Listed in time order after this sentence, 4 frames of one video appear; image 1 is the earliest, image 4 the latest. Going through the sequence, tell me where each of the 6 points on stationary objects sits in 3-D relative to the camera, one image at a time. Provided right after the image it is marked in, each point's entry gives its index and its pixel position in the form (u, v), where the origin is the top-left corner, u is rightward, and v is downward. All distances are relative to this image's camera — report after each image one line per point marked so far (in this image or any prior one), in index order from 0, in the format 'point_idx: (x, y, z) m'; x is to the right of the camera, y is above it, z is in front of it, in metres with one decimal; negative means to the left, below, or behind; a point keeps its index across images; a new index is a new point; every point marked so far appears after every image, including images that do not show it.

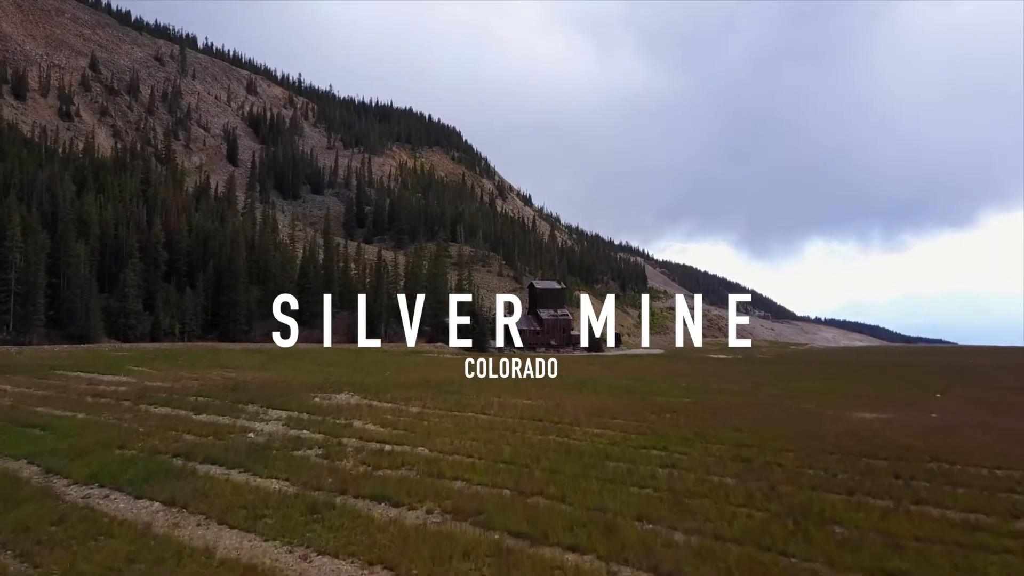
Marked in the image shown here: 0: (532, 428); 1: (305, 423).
0: (+0.6, -3.9, +18.2) m
1: (-5.8, -3.8, +18.3) m
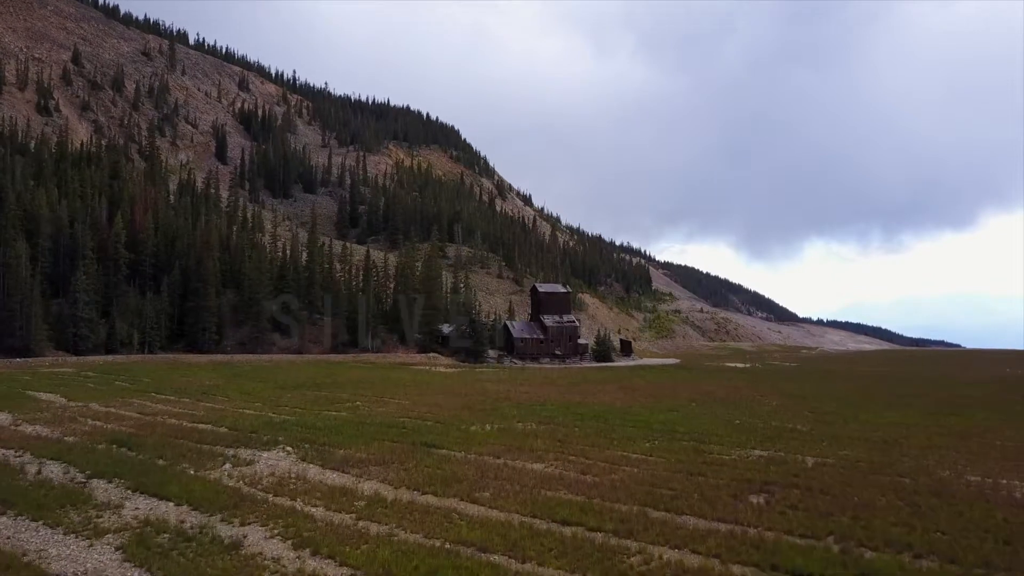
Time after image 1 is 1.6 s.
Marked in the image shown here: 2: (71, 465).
0: (+0.7, -4.2, +10.5) m
1: (-5.6, -4.1, +10.5) m
2: (-10.6, -4.2, +15.9) m
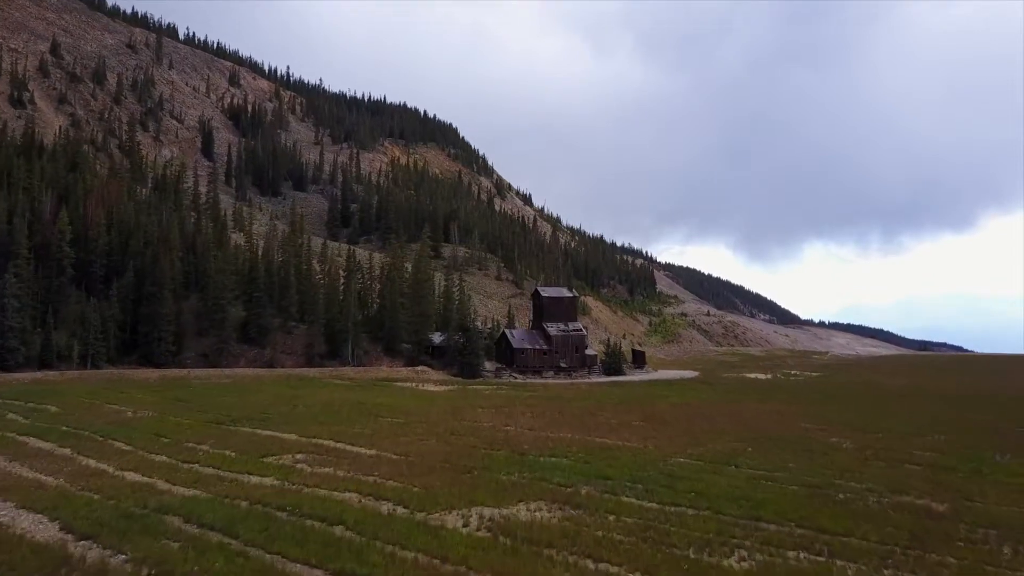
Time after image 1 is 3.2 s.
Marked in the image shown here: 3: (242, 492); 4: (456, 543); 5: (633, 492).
0: (+0.7, -4.5, +2.1) m
1: (-5.6, -4.4, +2.1) m
2: (-10.6, -4.5, +7.5) m
3: (-7.2, -5.4, +17.5) m
4: (-1.2, -5.2, +13.7) m
5: (+3.4, -5.7, +18.4) m
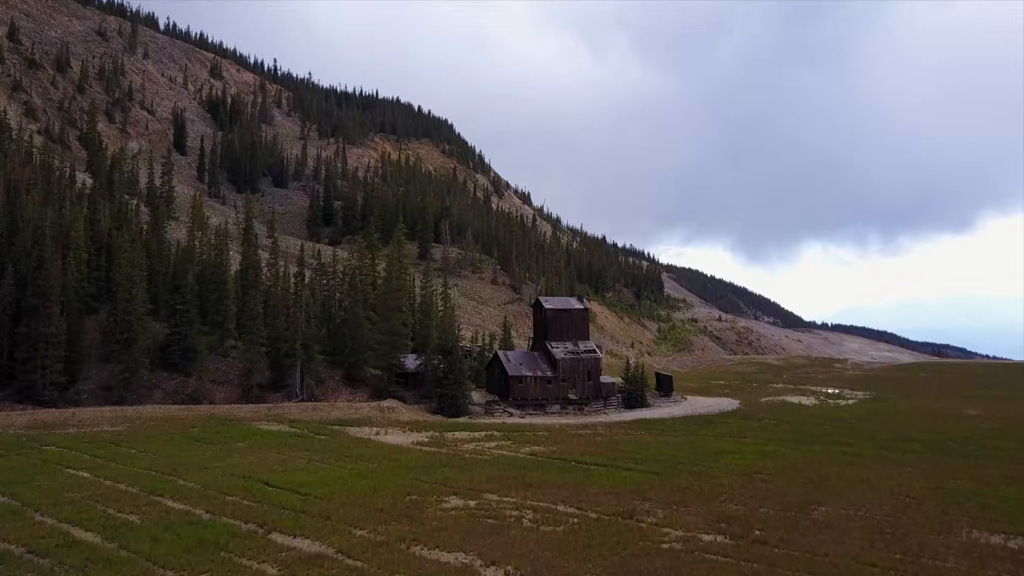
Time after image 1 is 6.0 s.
0: (+0.4, -5.2, -11.9) m
1: (-5.9, -5.0, -11.8) m
2: (-10.9, -5.2, -6.5) m
3: (-7.5, -6.1, +3.5) m
4: (-1.5, -5.9, -0.3) m
5: (+3.1, -6.4, +4.4) m
